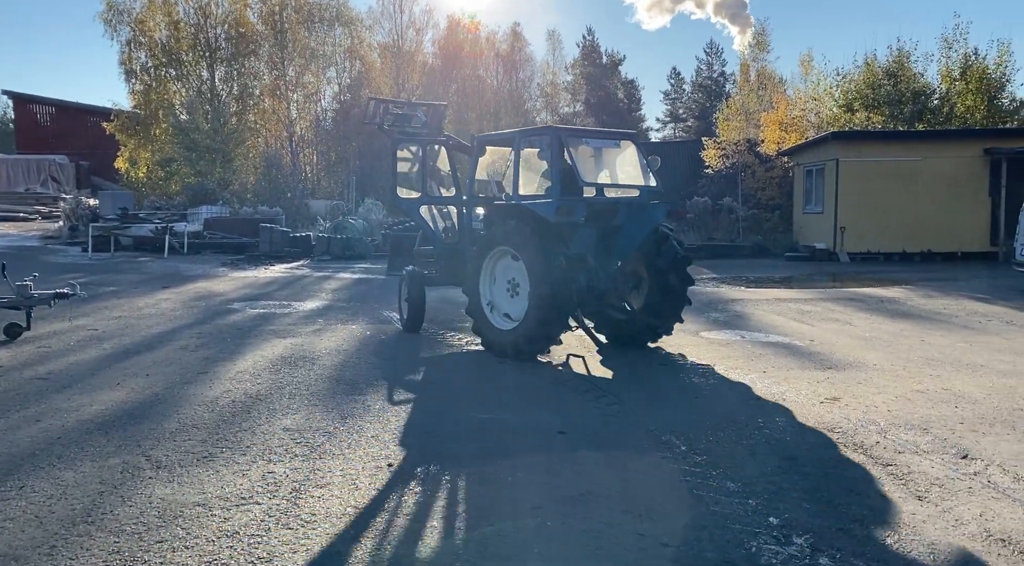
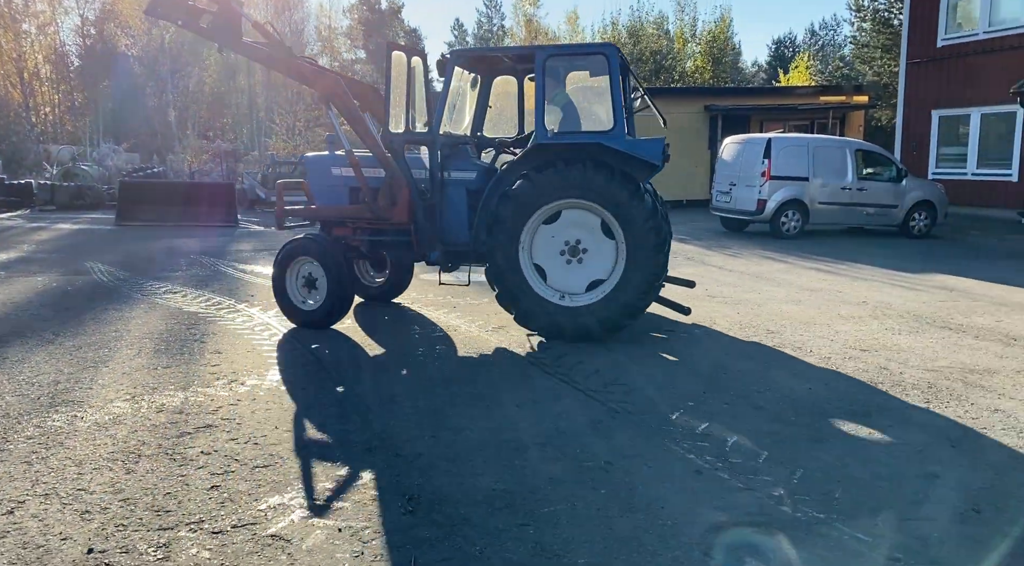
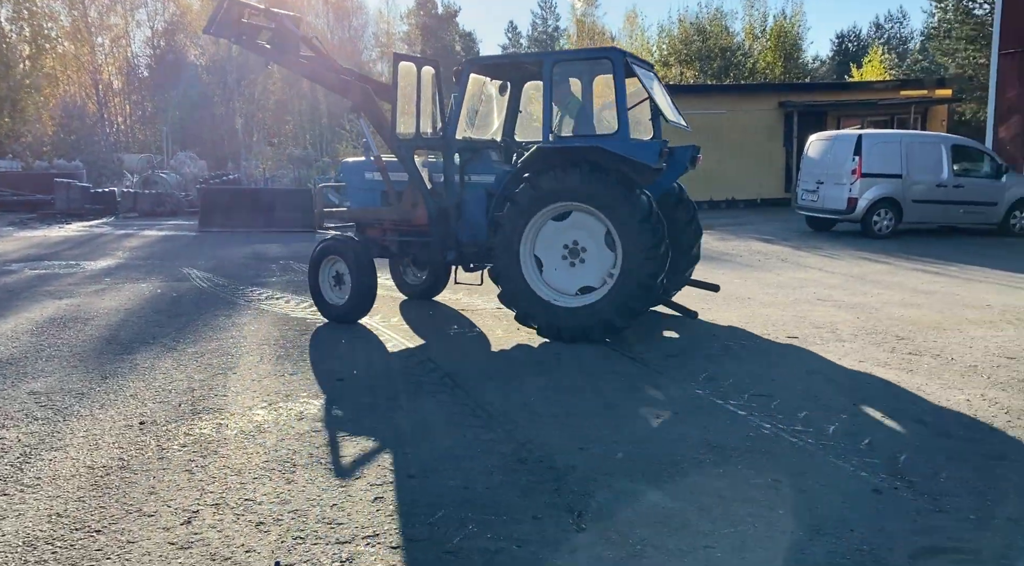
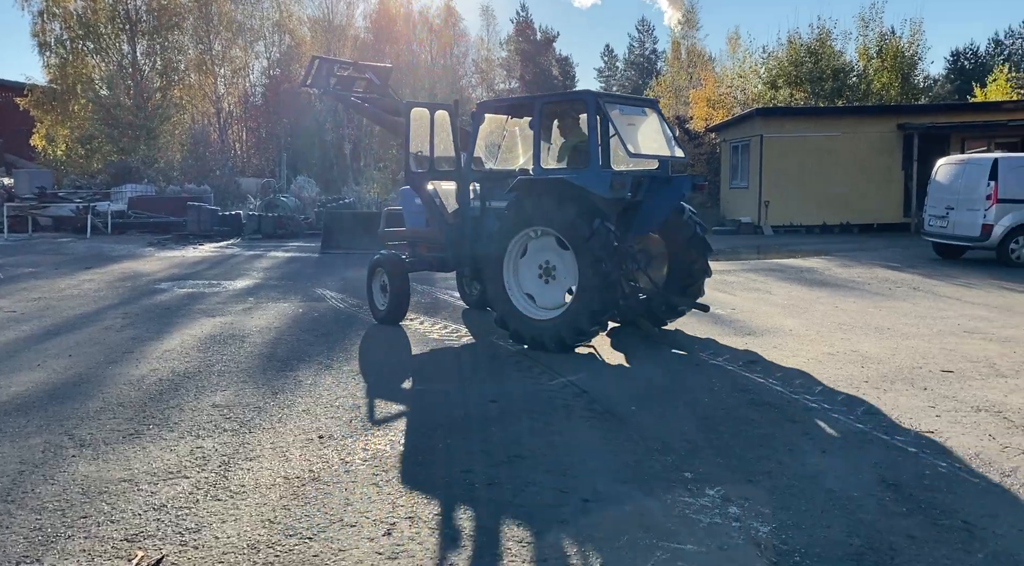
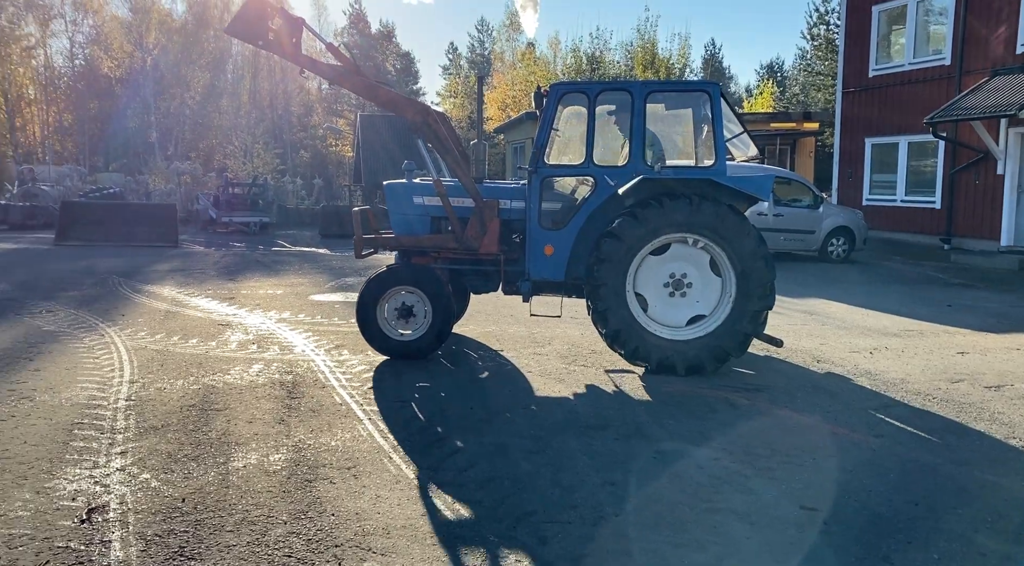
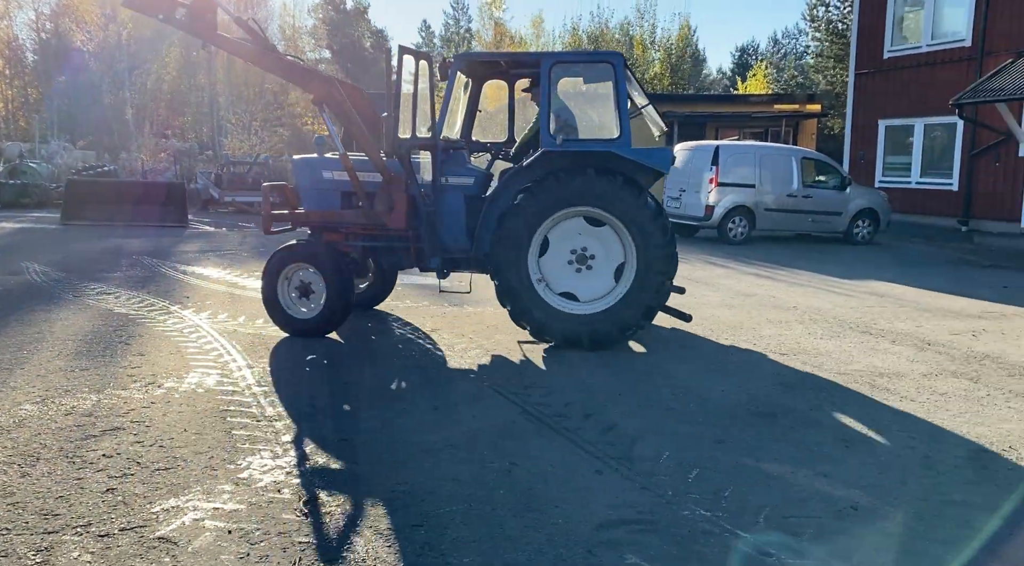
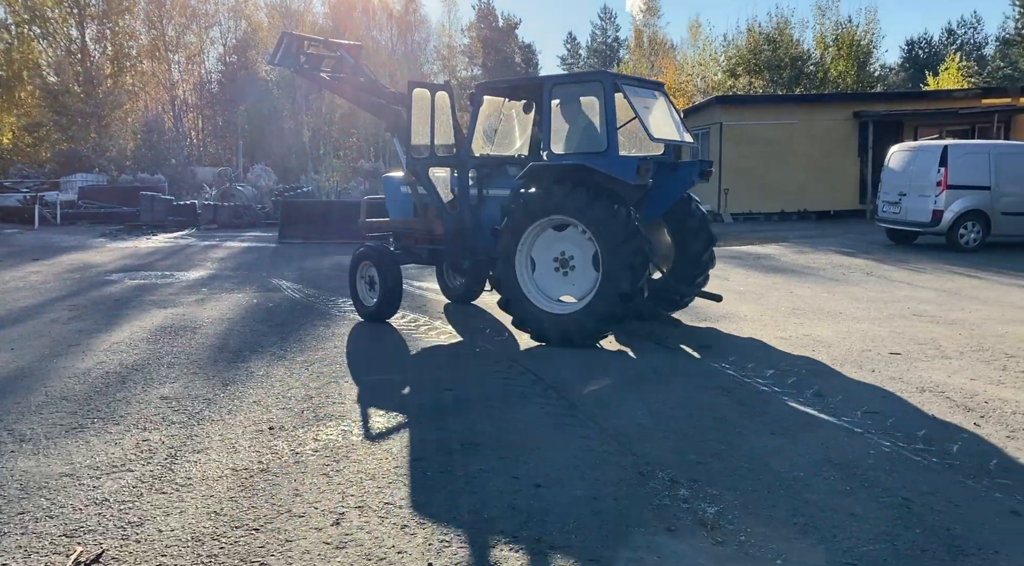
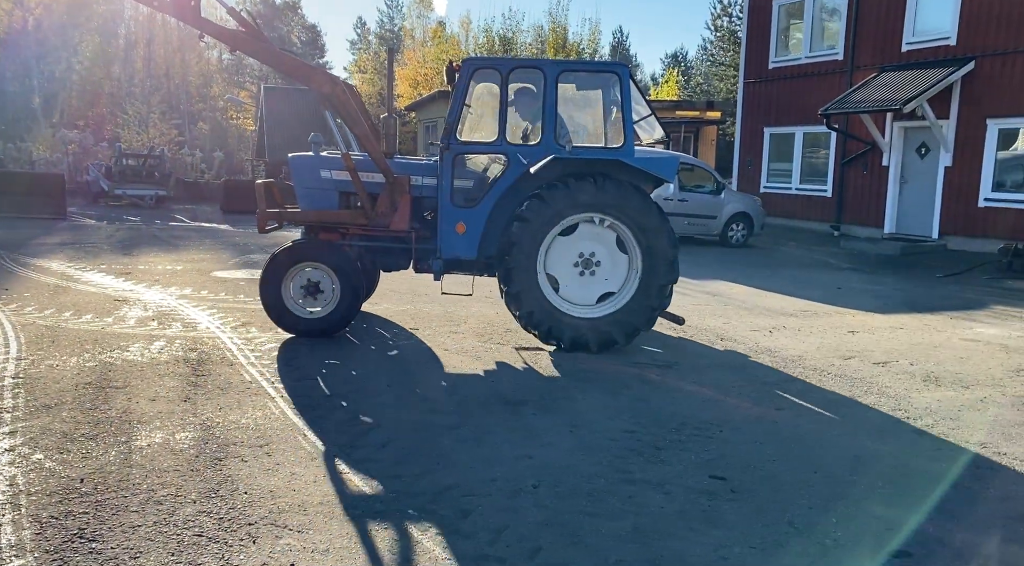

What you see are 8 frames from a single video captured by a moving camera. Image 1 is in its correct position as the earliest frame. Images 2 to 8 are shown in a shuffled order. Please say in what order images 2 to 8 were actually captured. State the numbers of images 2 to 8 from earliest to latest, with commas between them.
4, 7, 3, 2, 6, 8, 5
